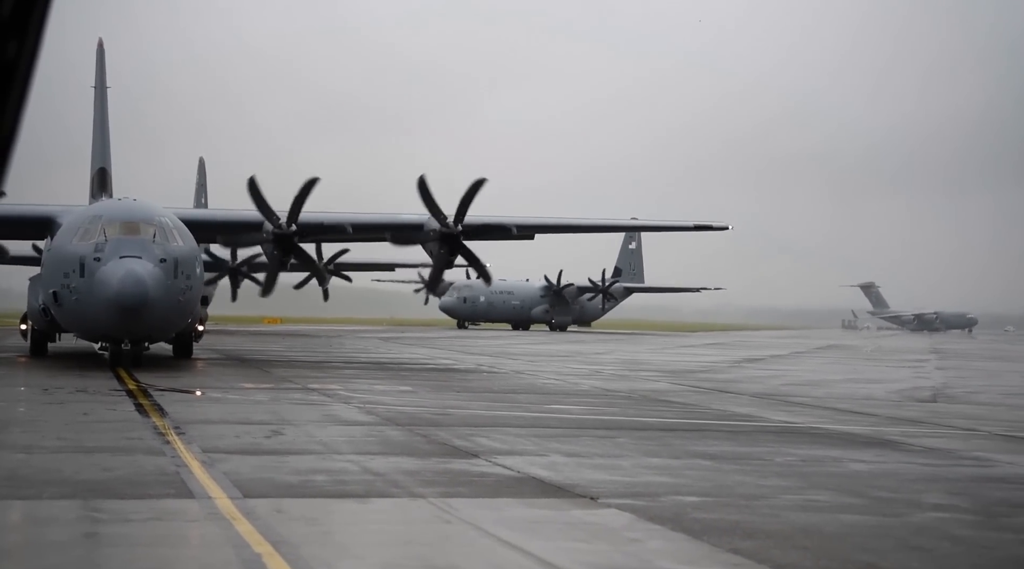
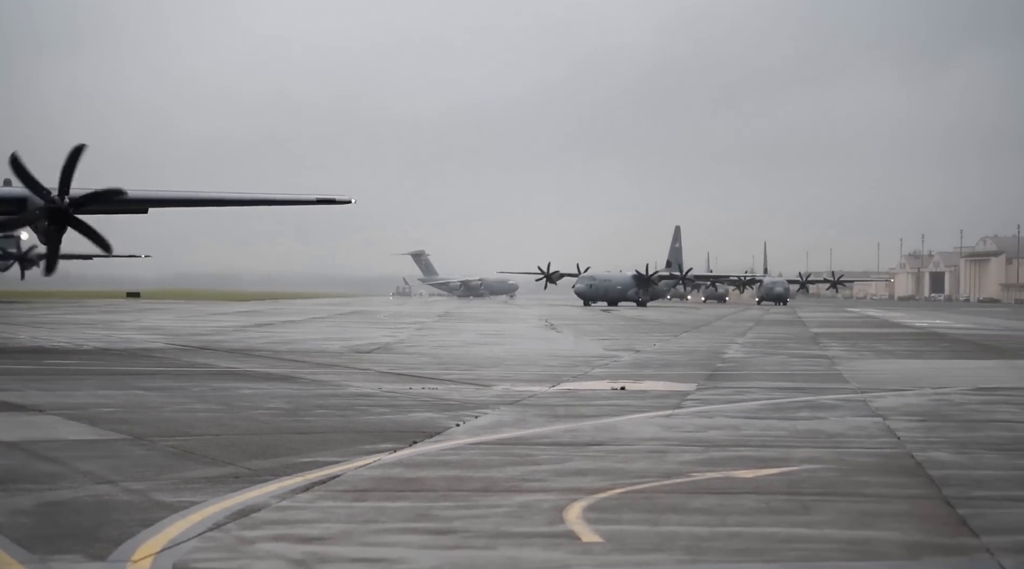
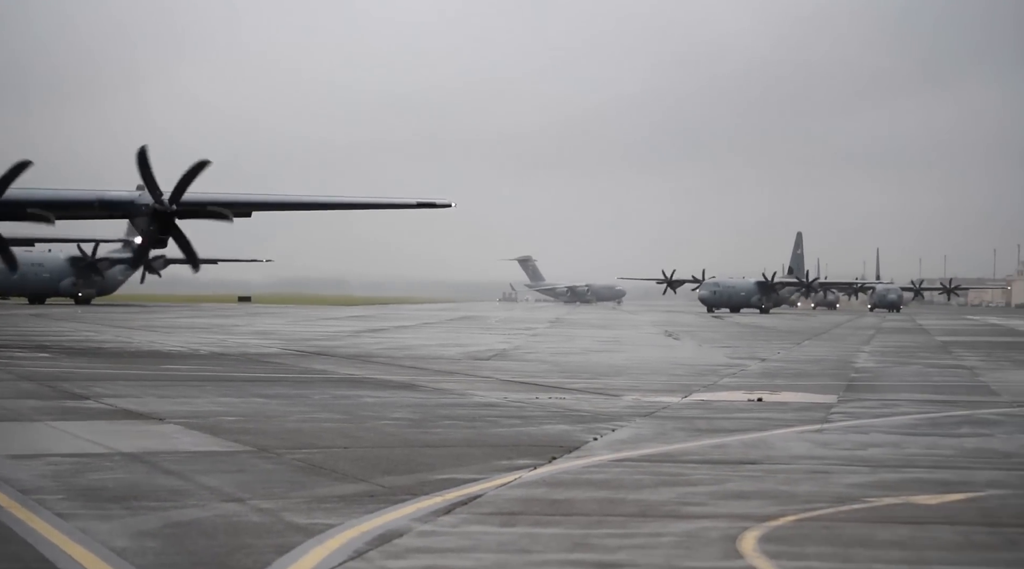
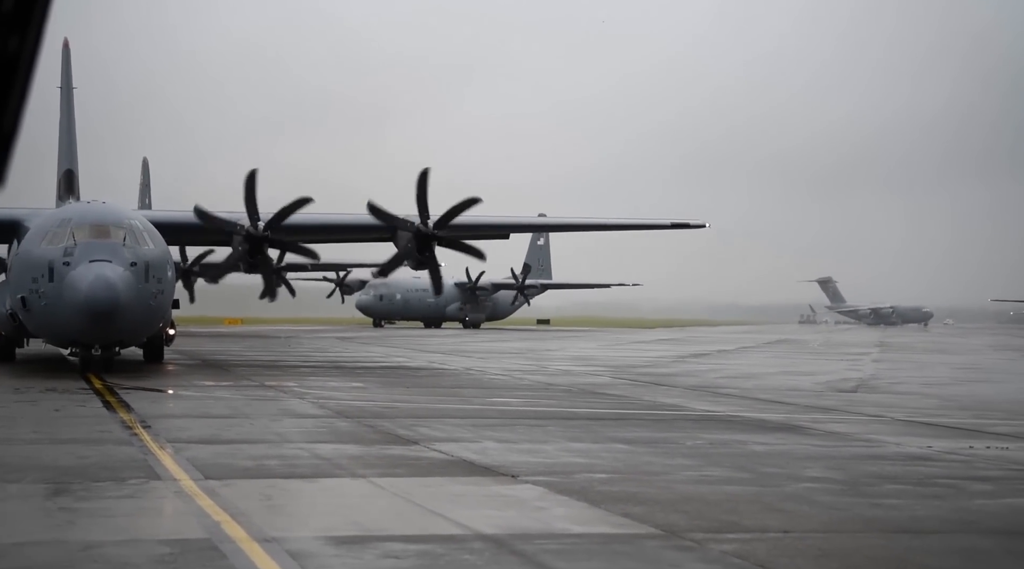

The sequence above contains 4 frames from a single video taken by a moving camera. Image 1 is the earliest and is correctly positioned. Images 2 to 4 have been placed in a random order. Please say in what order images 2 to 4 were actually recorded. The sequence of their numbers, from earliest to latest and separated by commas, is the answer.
4, 3, 2
